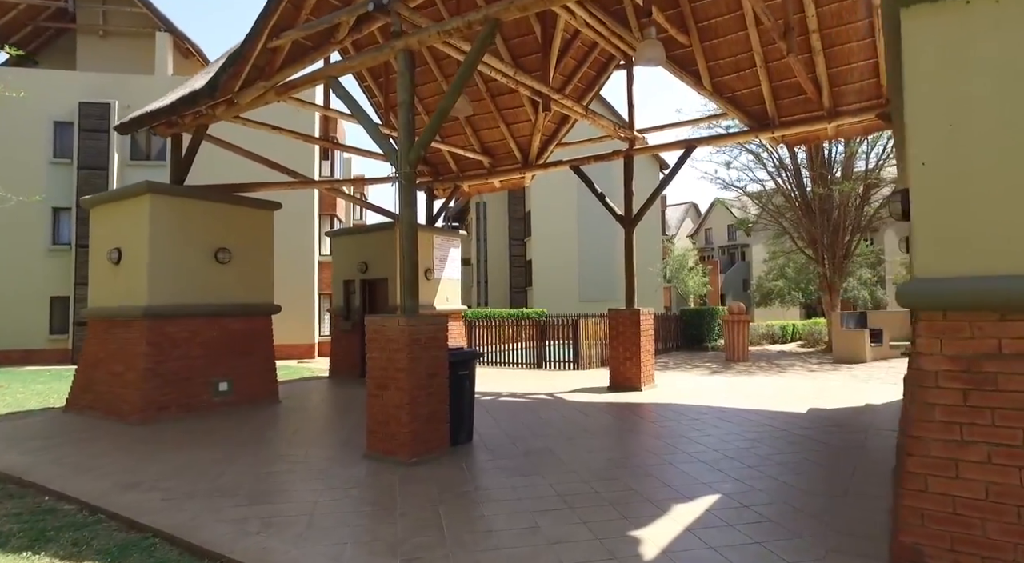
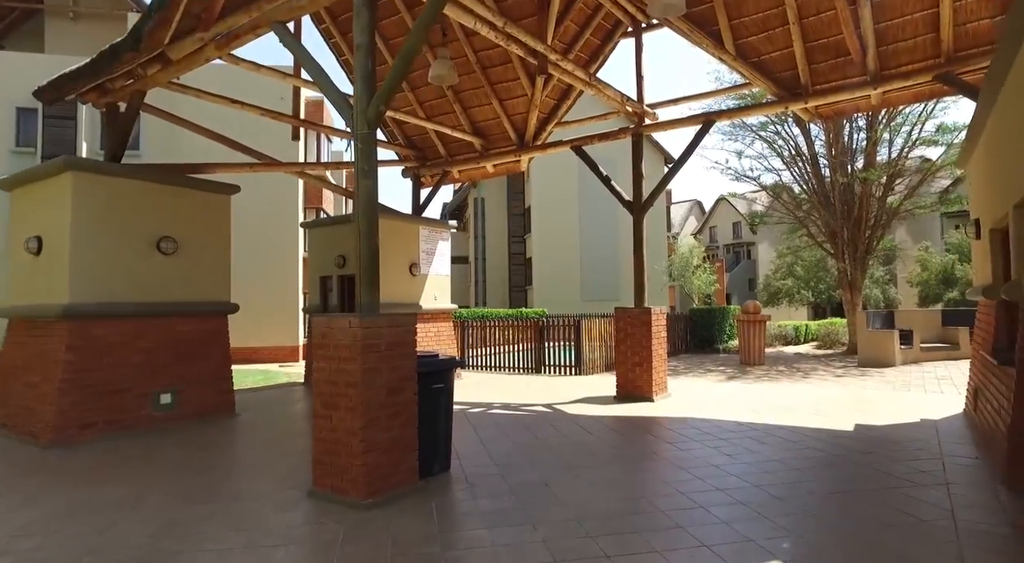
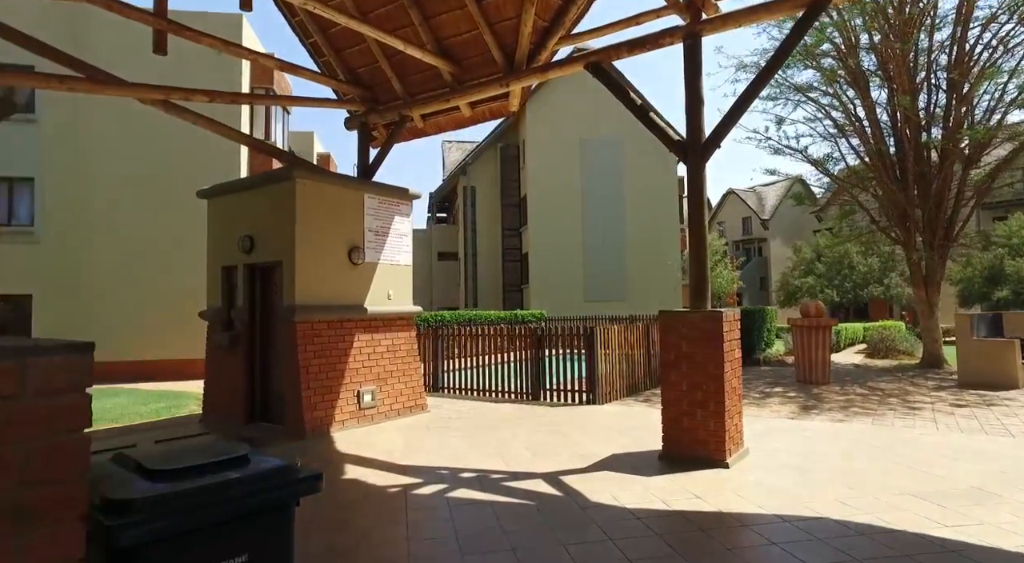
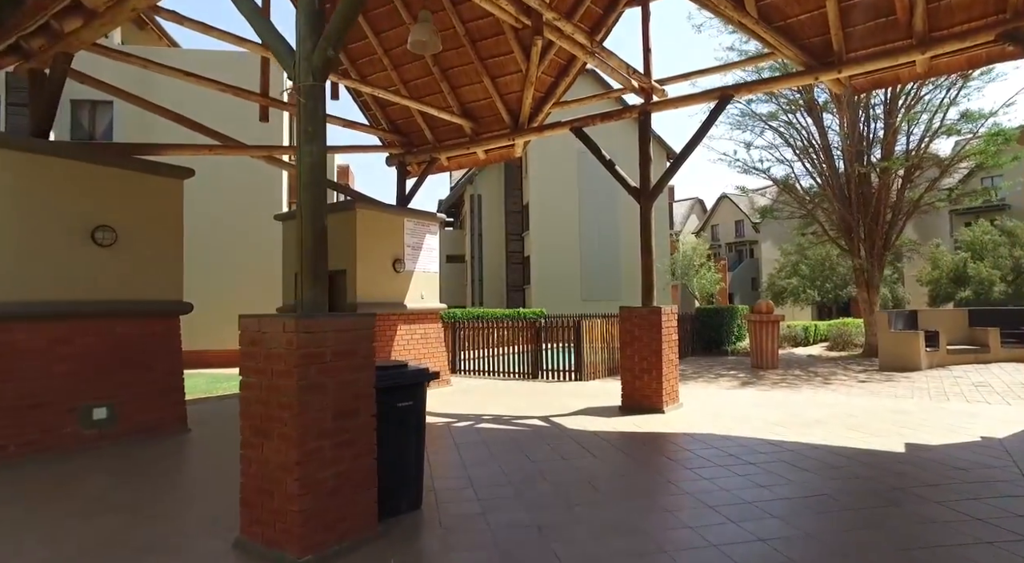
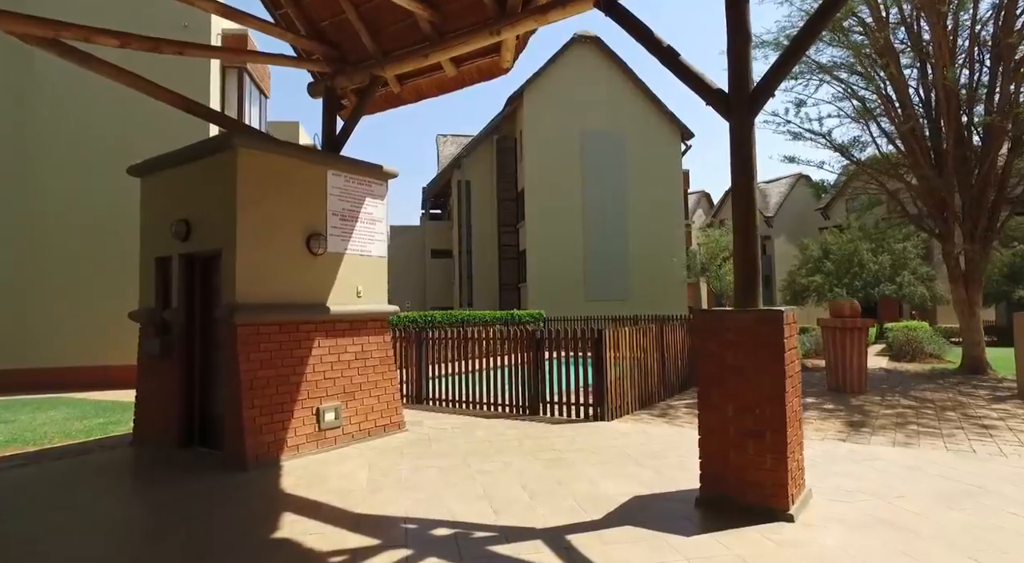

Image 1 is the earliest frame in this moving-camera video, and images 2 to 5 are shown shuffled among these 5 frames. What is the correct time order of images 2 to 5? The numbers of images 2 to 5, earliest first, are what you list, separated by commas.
2, 4, 3, 5
